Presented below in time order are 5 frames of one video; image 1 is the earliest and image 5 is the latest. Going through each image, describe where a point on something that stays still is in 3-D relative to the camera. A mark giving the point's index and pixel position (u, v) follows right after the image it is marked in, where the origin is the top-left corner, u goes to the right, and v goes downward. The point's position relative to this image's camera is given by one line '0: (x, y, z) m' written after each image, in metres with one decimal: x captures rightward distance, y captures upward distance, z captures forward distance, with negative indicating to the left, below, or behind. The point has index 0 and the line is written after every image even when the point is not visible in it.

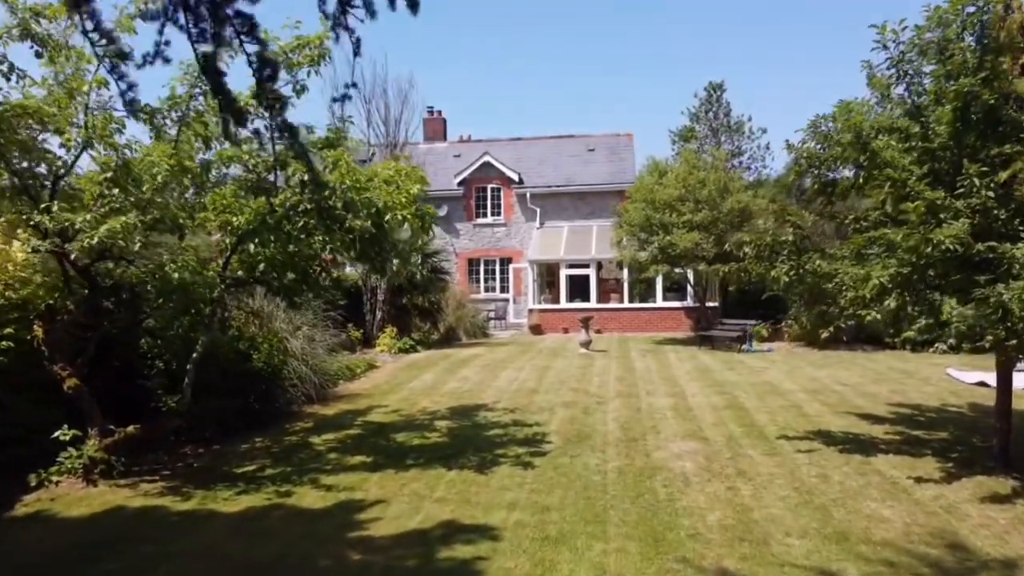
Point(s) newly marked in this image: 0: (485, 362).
0: (-1.5, -4.2, +19.8) m
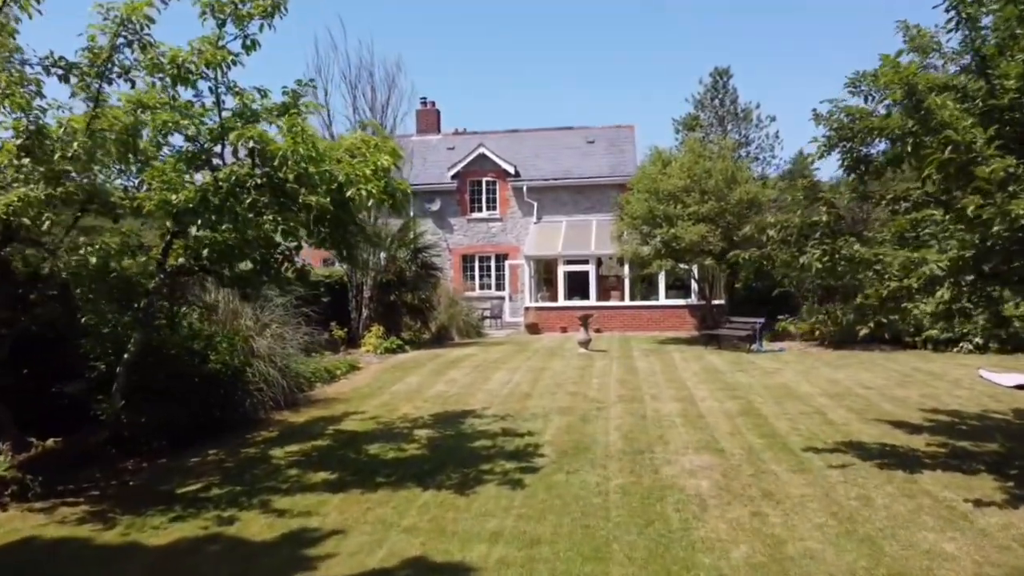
0: (-1.9, -3.9, +18.4) m
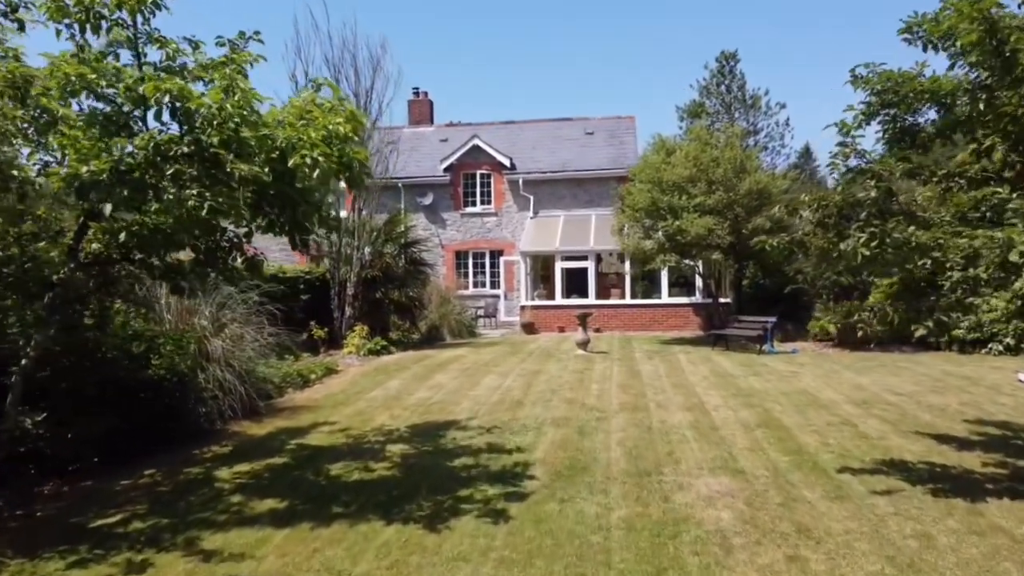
0: (-2.3, -3.7, +16.9) m
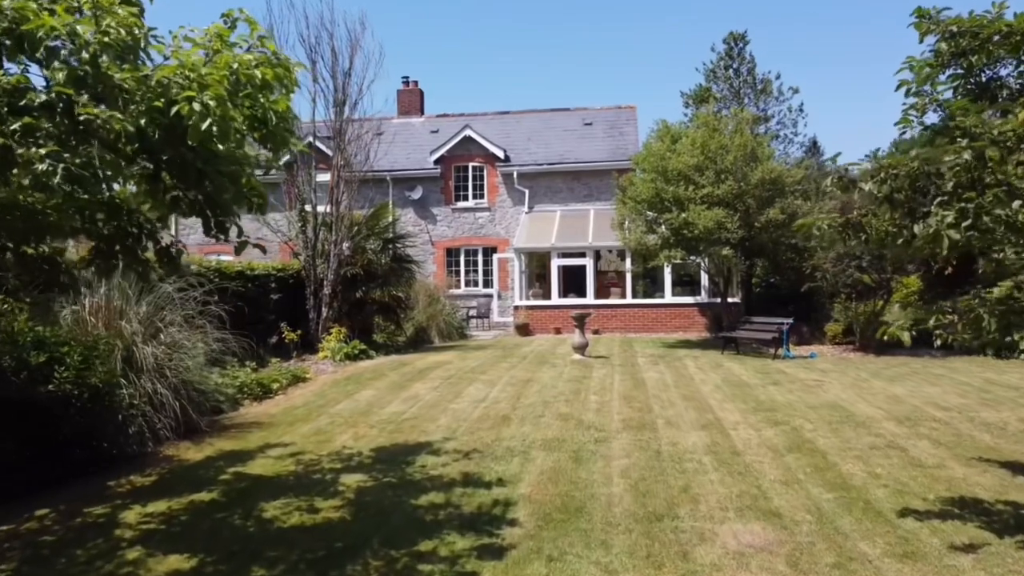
0: (-2.7, -3.6, +15.2) m
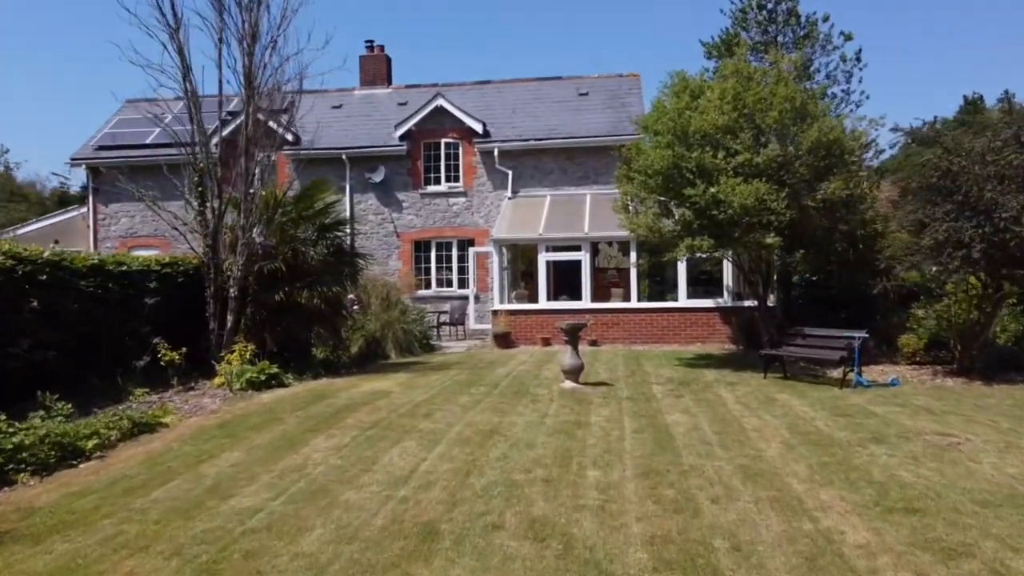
0: (-3.9, -3.7, +10.2) m
